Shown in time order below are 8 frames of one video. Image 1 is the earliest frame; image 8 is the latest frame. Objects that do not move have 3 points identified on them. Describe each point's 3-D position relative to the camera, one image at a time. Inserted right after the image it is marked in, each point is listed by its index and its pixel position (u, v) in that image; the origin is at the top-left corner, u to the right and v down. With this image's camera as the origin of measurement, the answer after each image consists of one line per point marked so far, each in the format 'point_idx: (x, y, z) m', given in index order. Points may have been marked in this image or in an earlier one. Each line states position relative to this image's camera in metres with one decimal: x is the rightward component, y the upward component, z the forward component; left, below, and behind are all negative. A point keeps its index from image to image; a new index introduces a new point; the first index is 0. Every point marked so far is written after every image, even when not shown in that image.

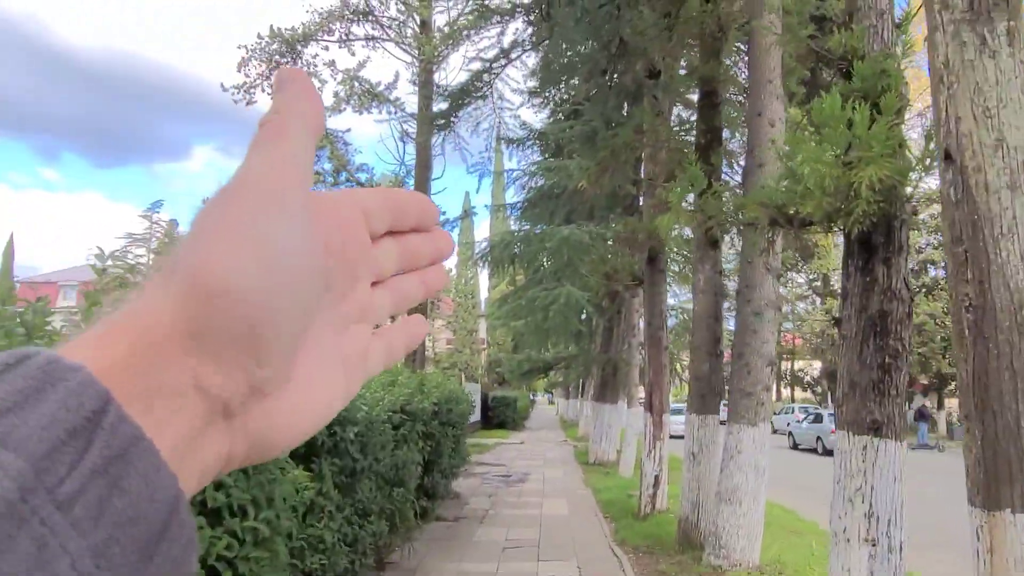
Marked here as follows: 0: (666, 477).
0: (+1.9, -2.3, +9.4) m
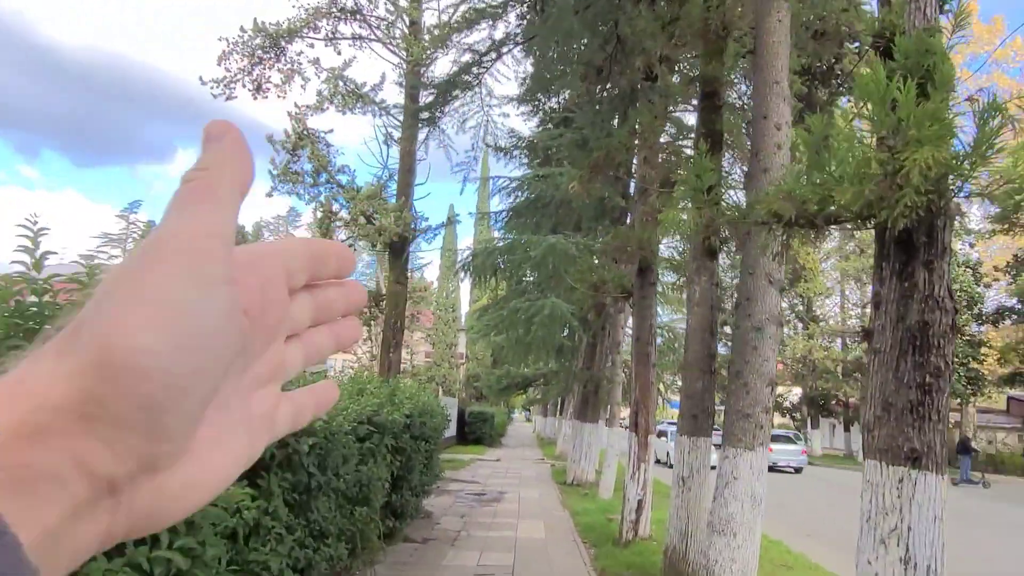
0: (+1.6, -2.5, +8.8) m
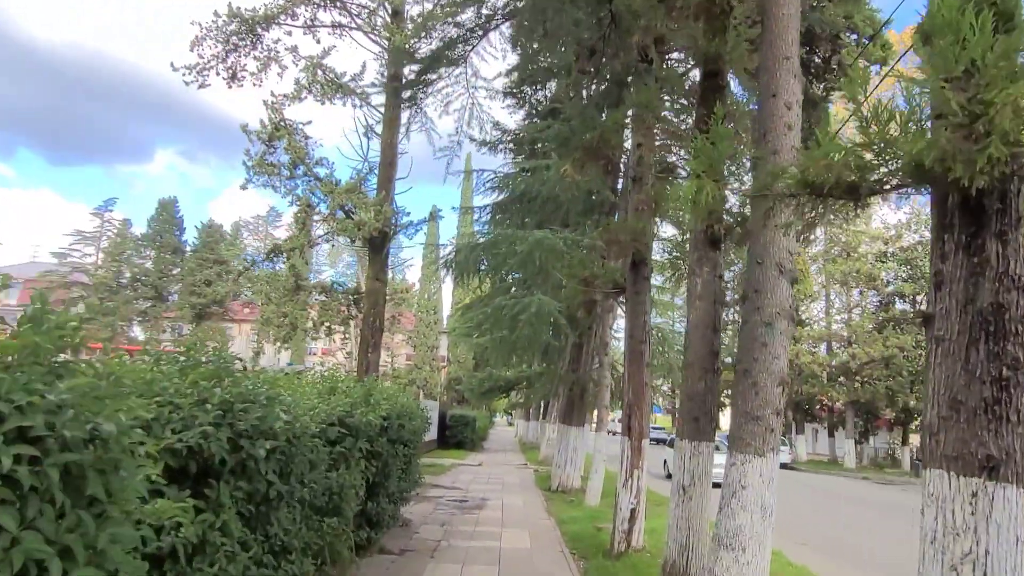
0: (+1.4, -2.4, +8.3) m
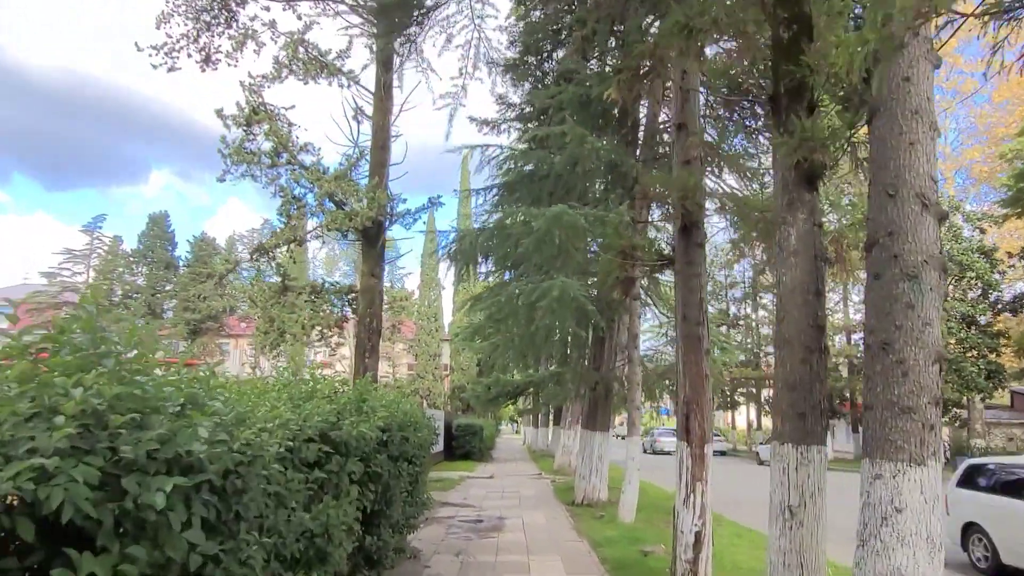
0: (+1.7, -2.2, +6.6) m
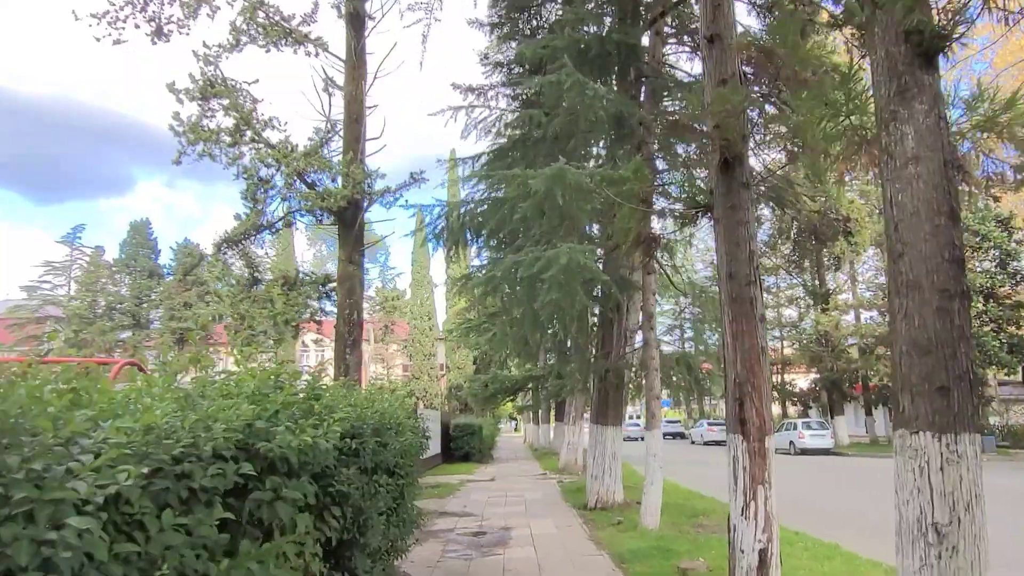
0: (+1.8, -1.8, +5.2) m
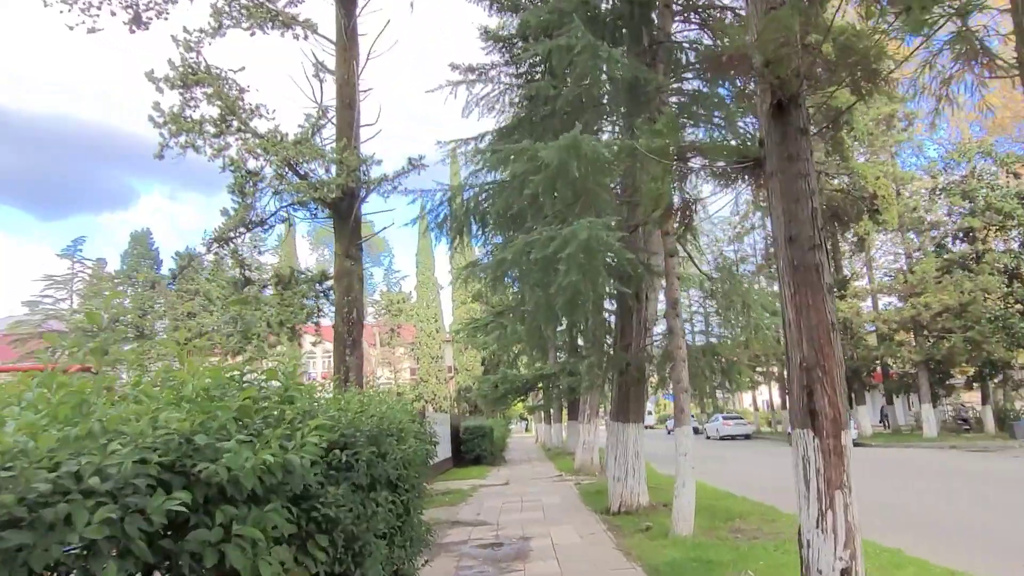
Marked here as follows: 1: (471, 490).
0: (+2.0, -1.6, +4.3) m
1: (-1.0, -4.7, +17.8) m
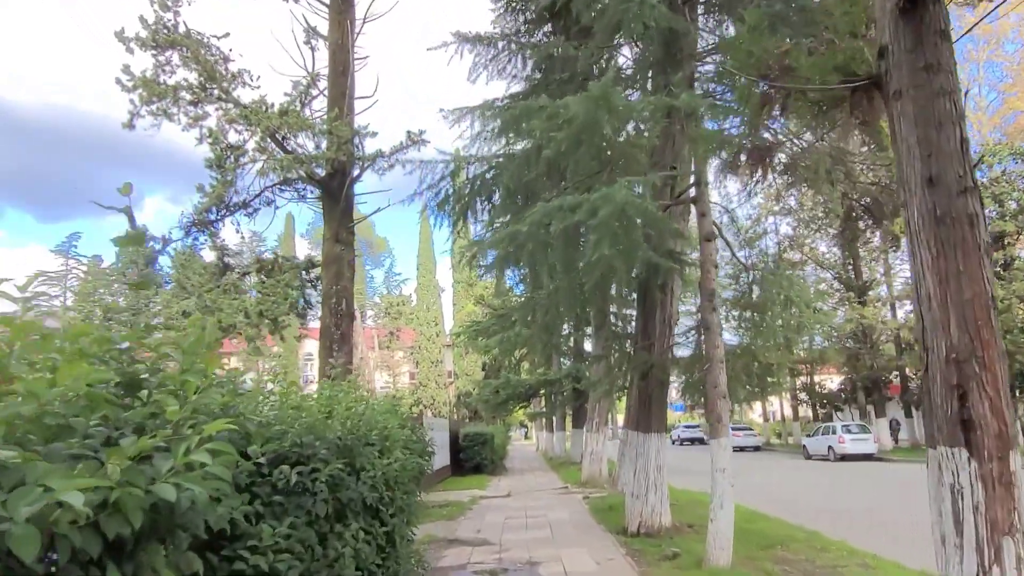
0: (+2.0, -1.4, +2.9) m
1: (-0.9, -4.6, +16.5) m
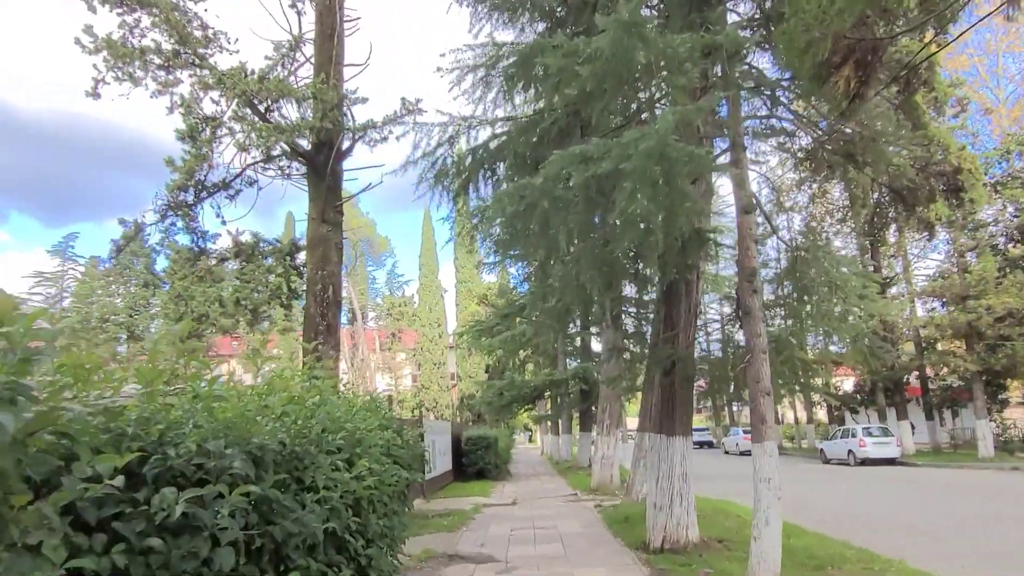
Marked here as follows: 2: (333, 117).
0: (+2.1, -1.2, +1.8) m
1: (-0.8, -4.5, +15.3) m
2: (-2.2, +2.1, +9.4) m
